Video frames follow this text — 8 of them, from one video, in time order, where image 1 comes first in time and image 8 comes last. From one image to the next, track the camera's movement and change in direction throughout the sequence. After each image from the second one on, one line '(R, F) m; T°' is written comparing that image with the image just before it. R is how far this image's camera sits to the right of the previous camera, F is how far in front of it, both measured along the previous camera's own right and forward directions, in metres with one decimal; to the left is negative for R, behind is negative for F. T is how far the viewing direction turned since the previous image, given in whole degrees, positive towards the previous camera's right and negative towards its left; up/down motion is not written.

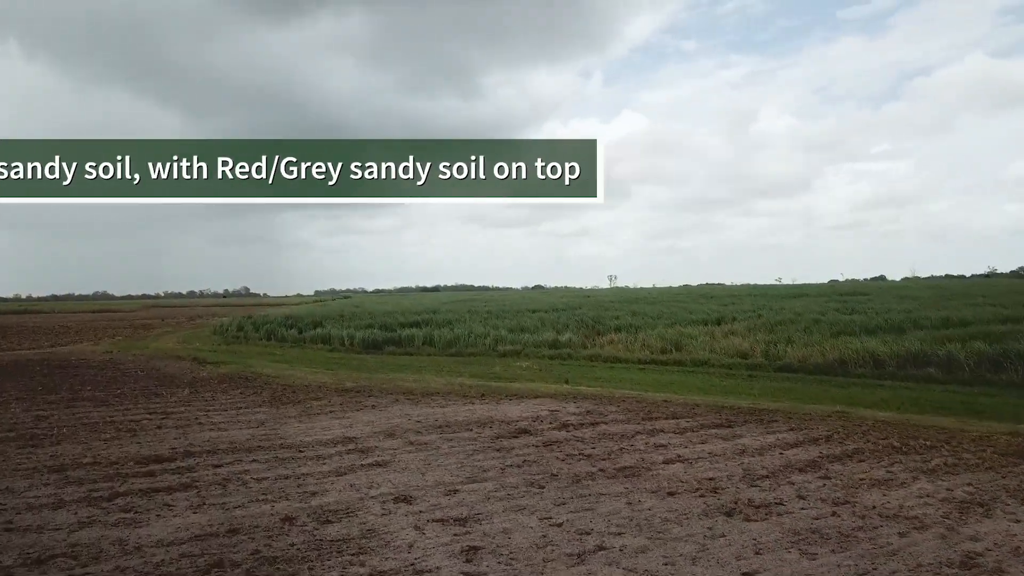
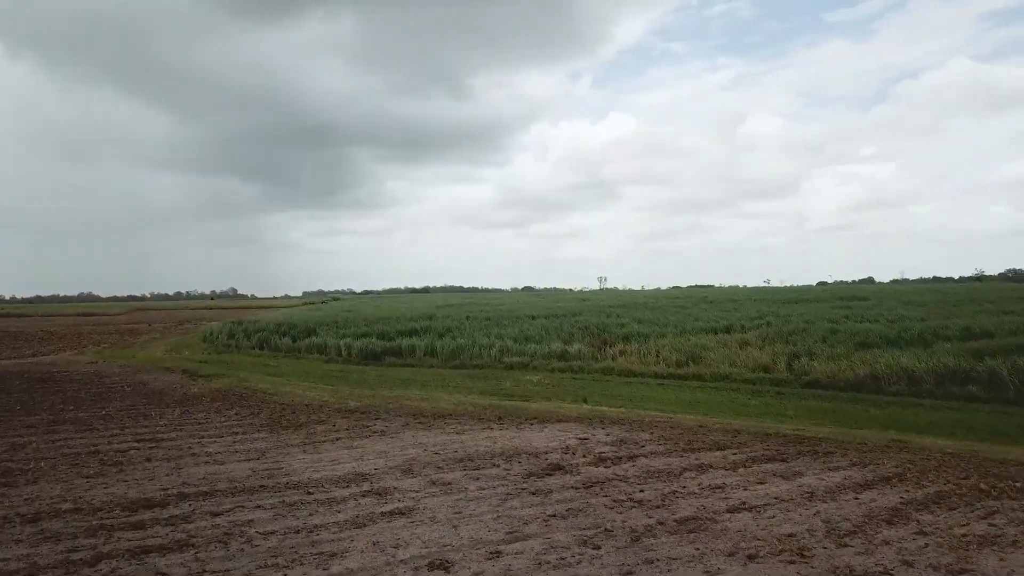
(-0.2, +0.5) m; +1°
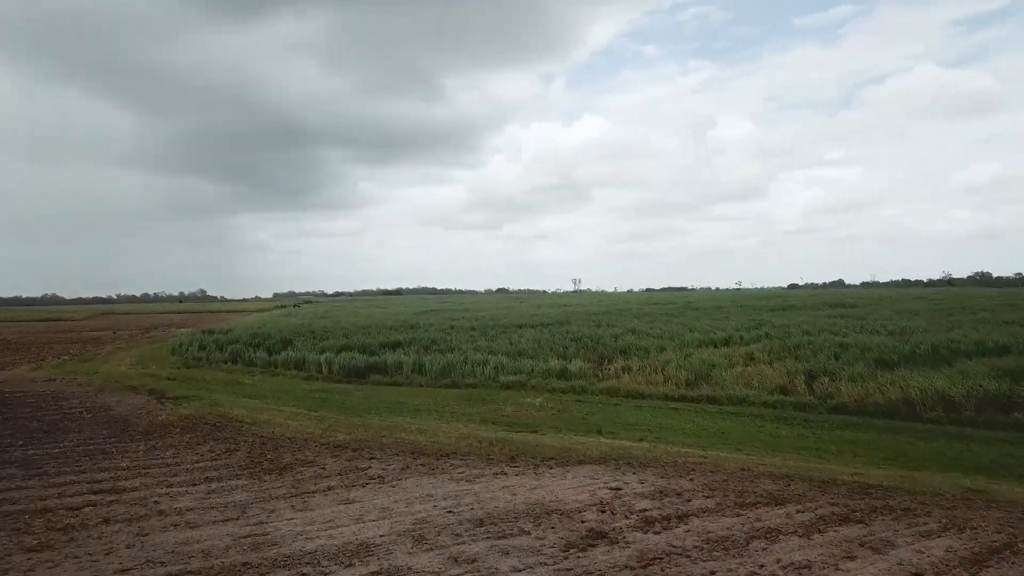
(-0.3, +0.7) m; +2°
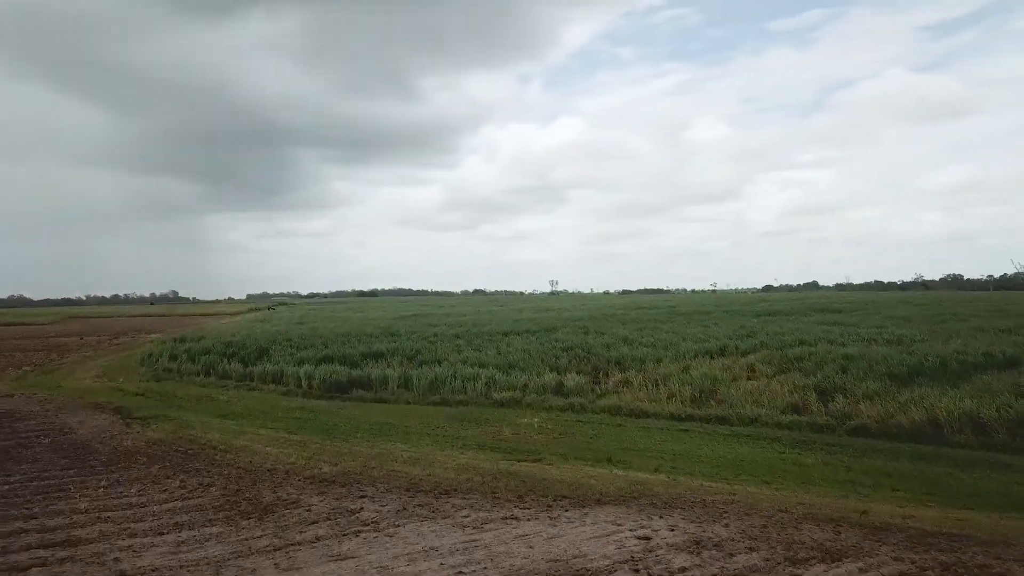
(-0.2, +0.5) m; +2°
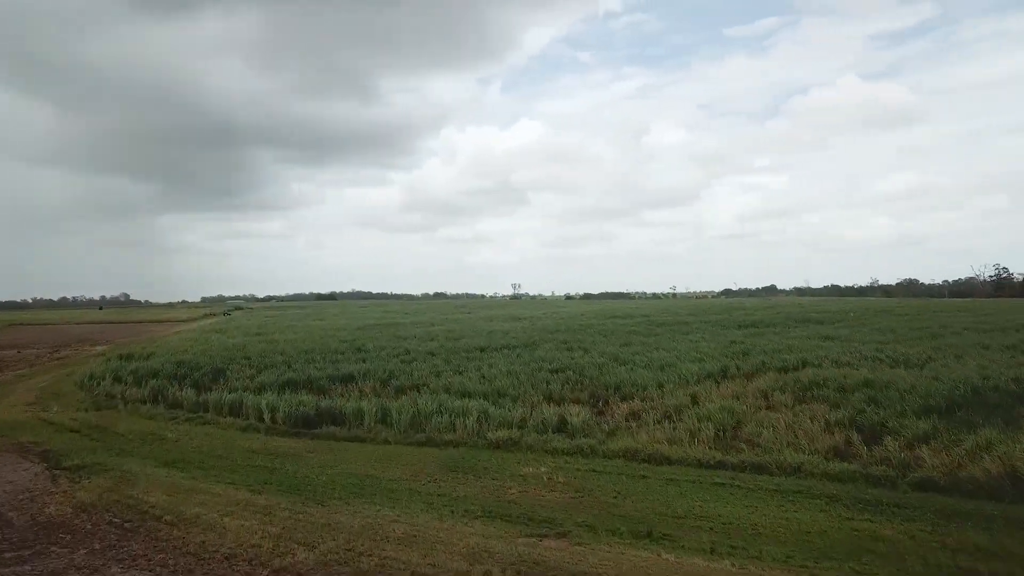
(-0.3, +1.1) m; +3°
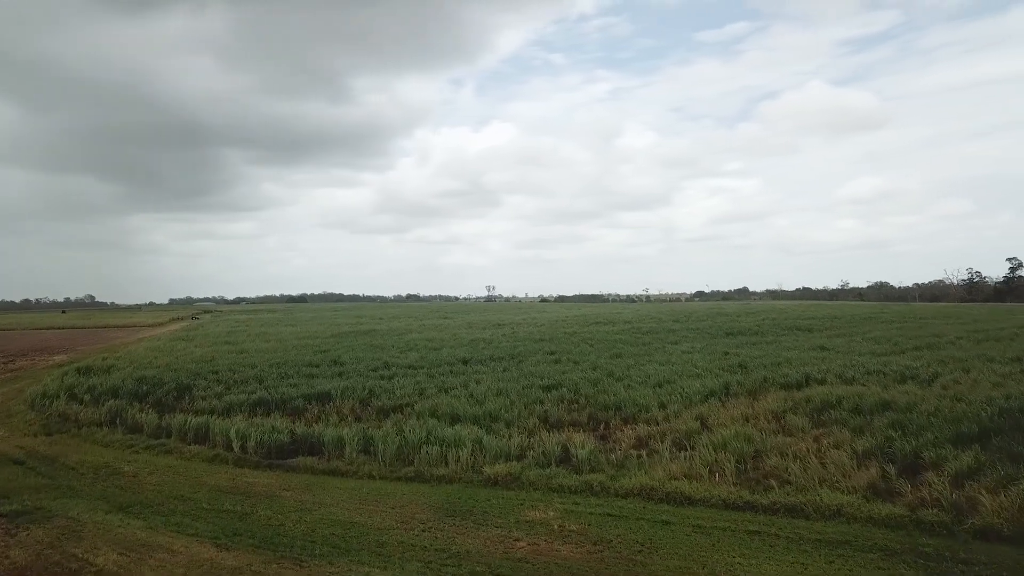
(-0.2, +0.7) m; +2°
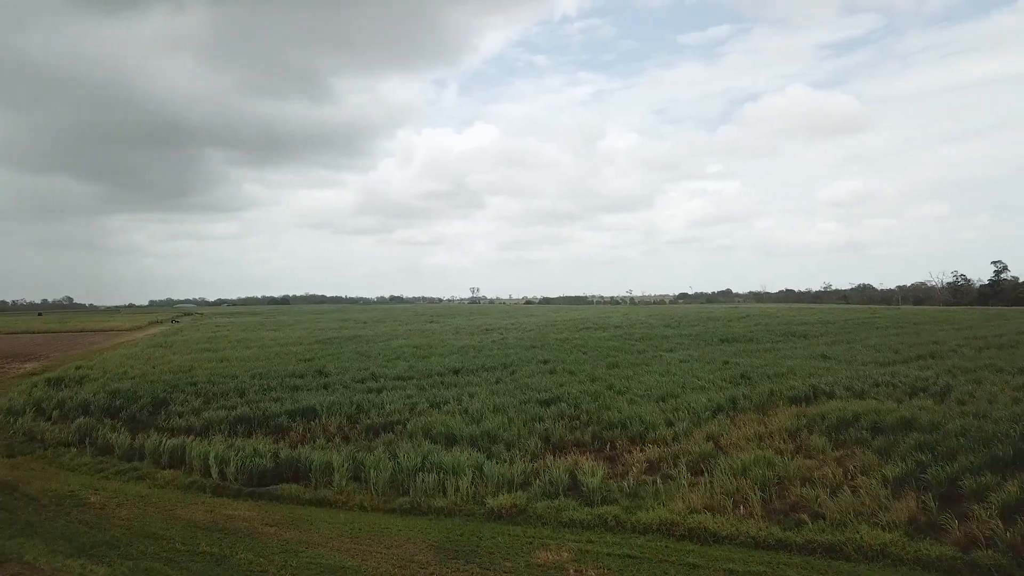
(-0.2, +0.6) m; +1°
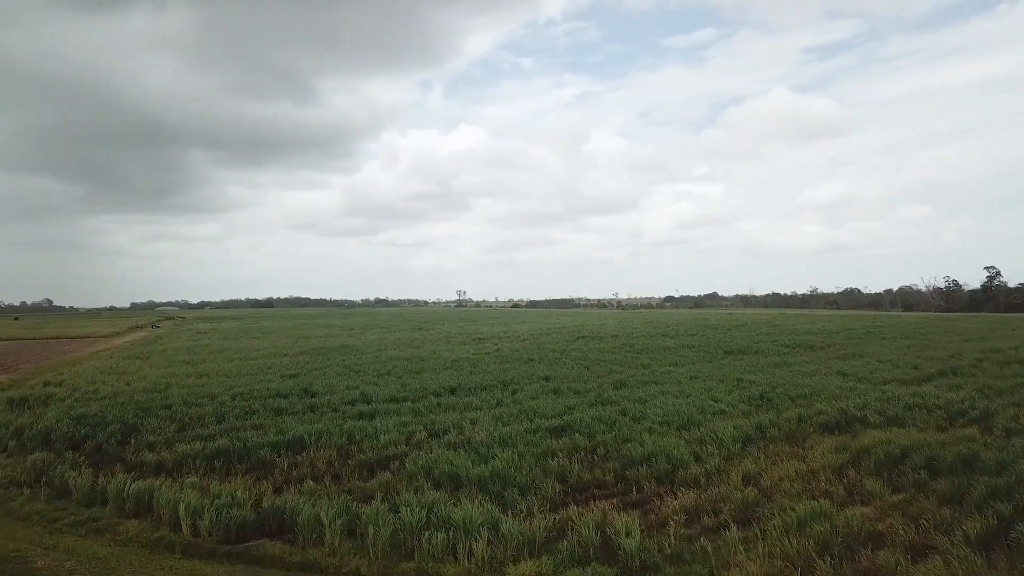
(-0.3, +0.9) m; +1°
